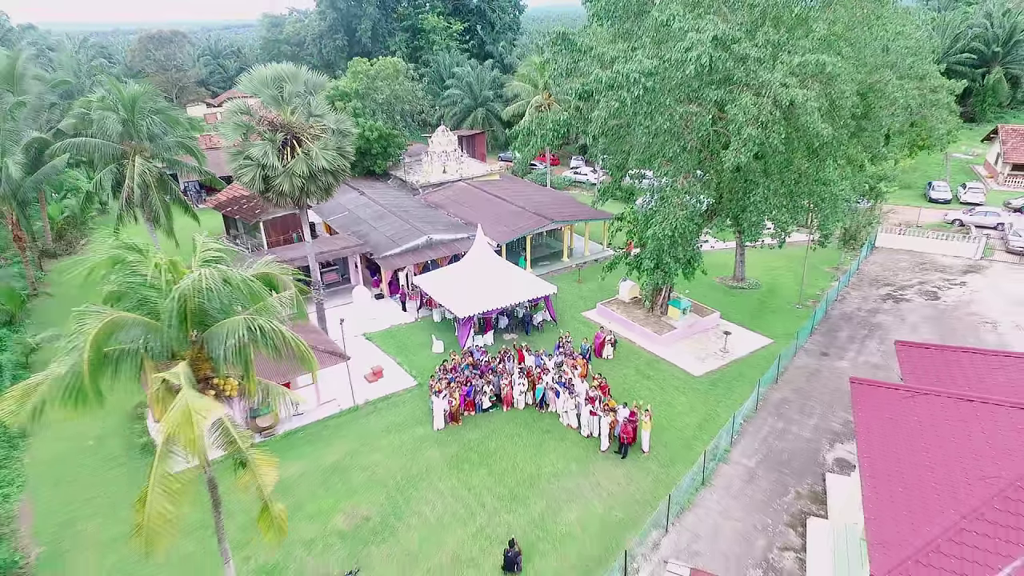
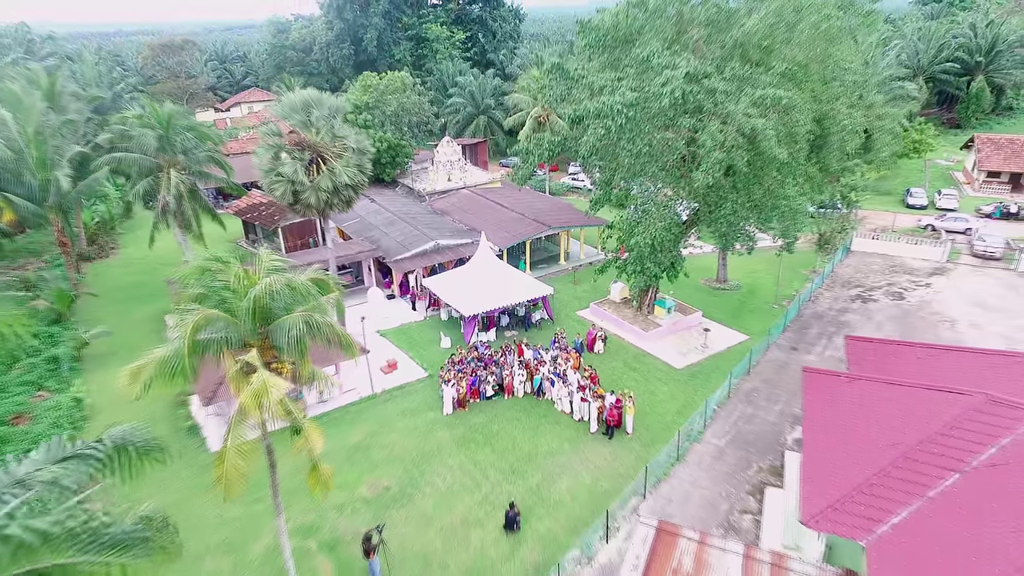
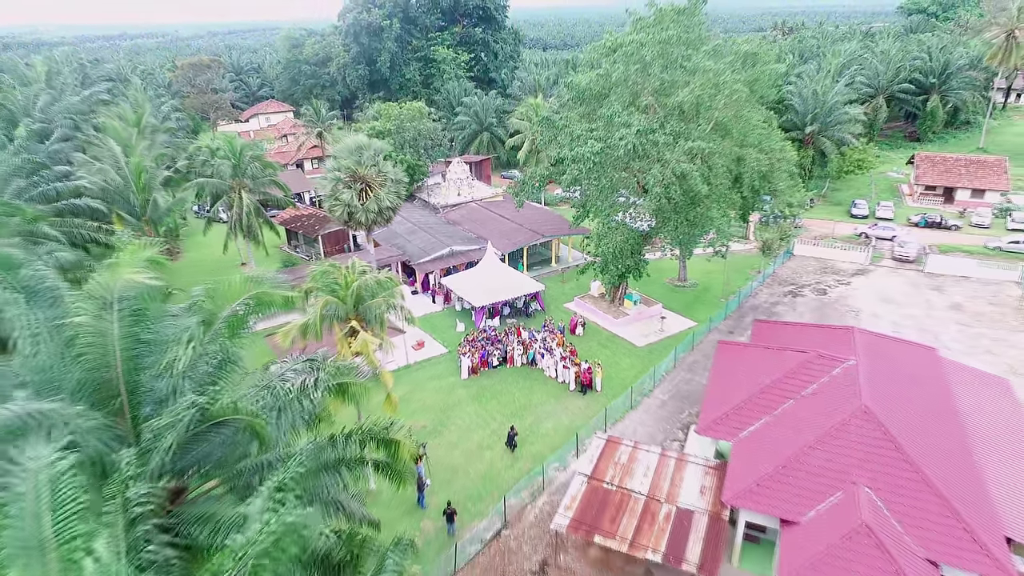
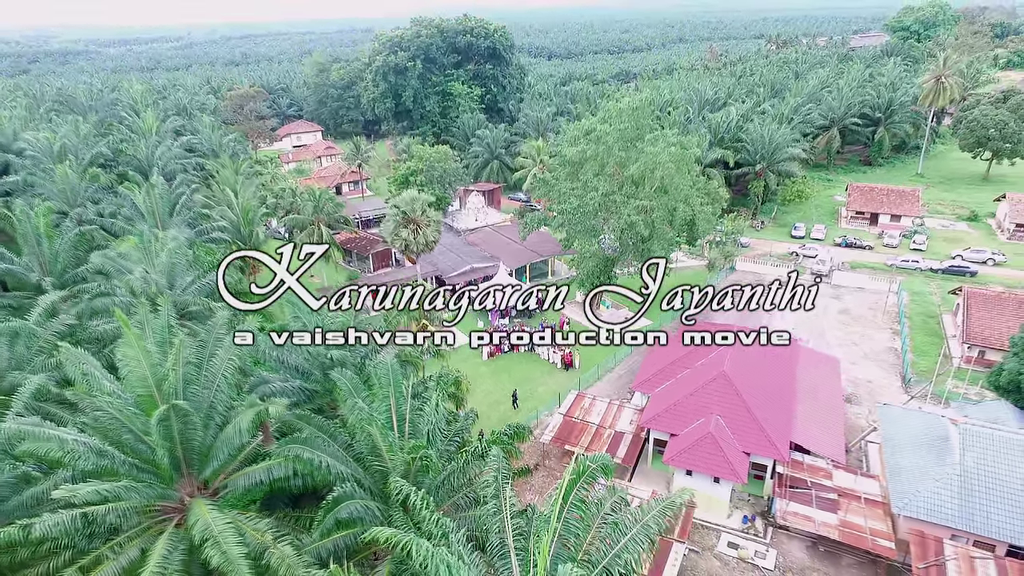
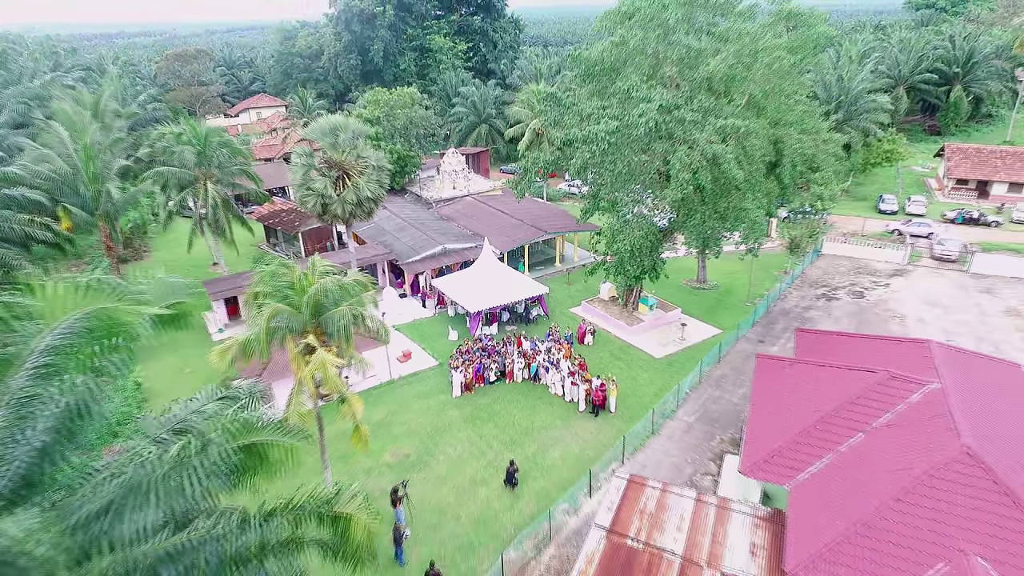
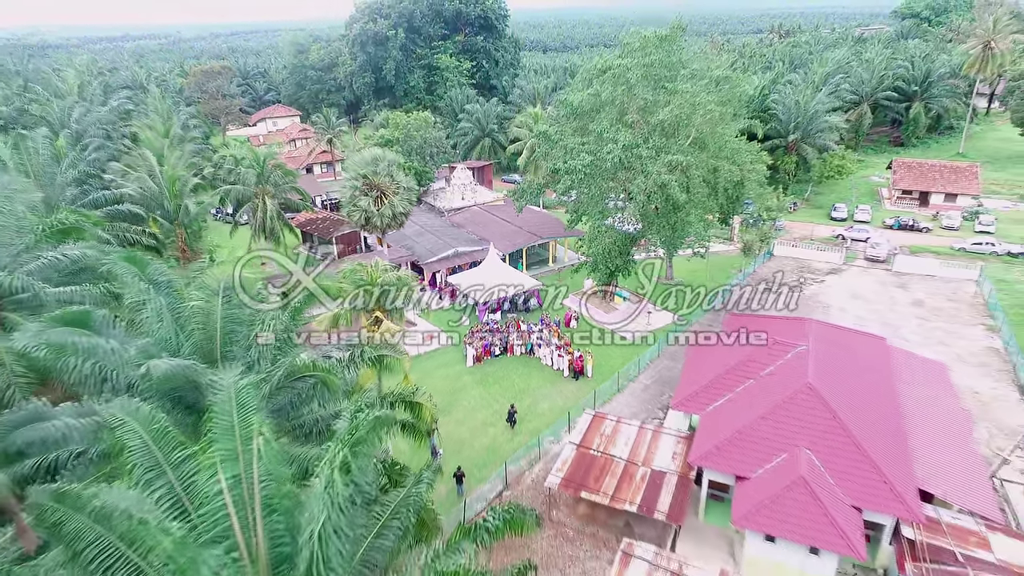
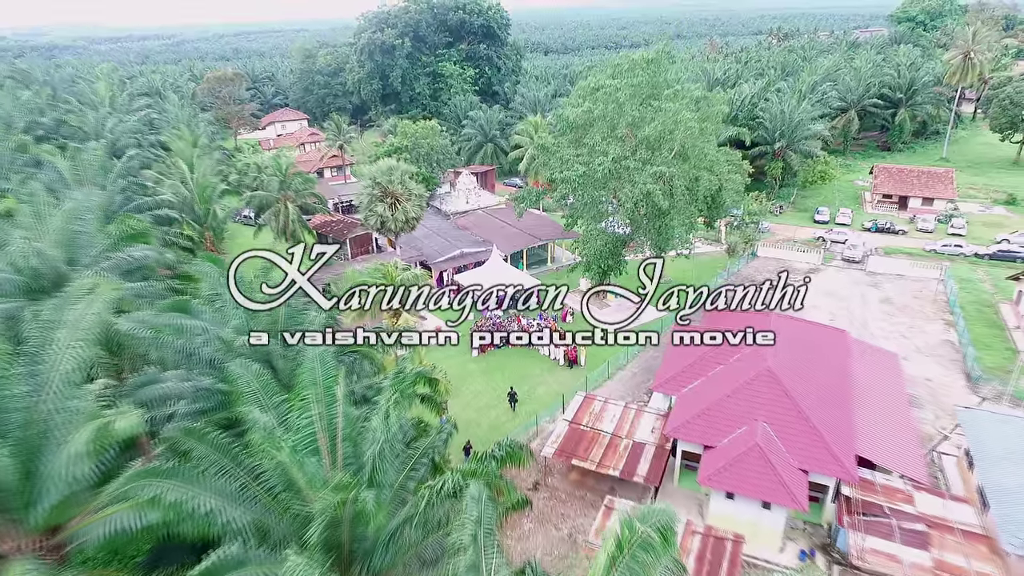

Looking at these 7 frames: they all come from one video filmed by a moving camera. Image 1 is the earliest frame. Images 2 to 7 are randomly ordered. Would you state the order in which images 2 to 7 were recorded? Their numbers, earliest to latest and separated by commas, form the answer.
2, 5, 3, 6, 7, 4
